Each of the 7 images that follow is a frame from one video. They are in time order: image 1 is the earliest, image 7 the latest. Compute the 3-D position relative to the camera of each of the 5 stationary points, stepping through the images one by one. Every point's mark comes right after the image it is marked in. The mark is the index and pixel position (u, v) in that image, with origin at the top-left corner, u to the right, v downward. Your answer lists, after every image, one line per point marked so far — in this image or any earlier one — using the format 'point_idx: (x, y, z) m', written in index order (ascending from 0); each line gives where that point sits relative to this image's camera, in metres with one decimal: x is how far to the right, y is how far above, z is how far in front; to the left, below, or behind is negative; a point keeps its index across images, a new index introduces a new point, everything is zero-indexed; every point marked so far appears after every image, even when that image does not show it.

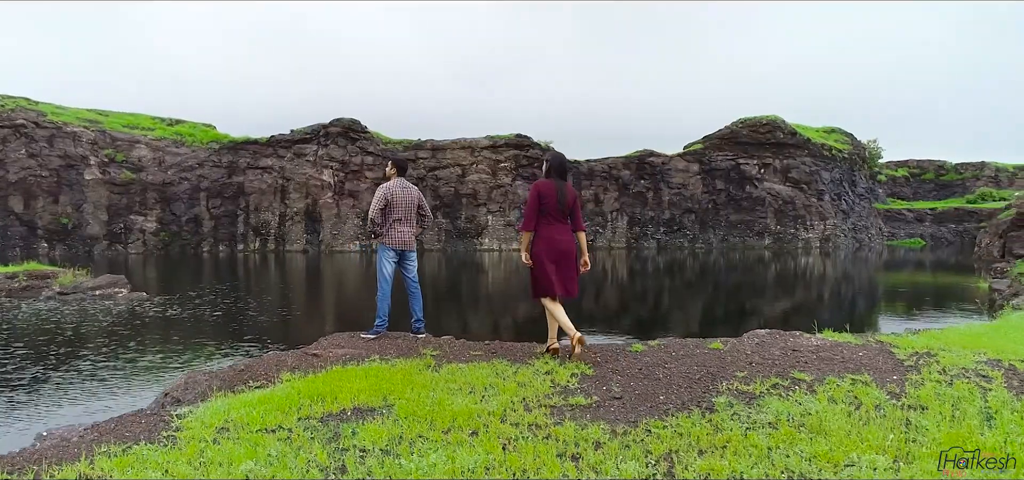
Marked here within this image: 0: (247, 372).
0: (-2.8, -1.4, +6.1) m
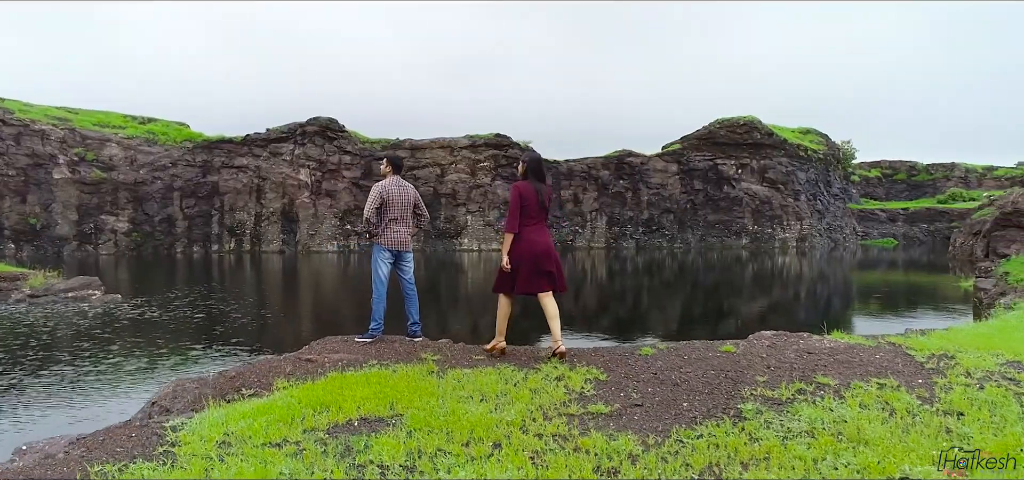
0: (-2.7, -1.4, +5.9) m
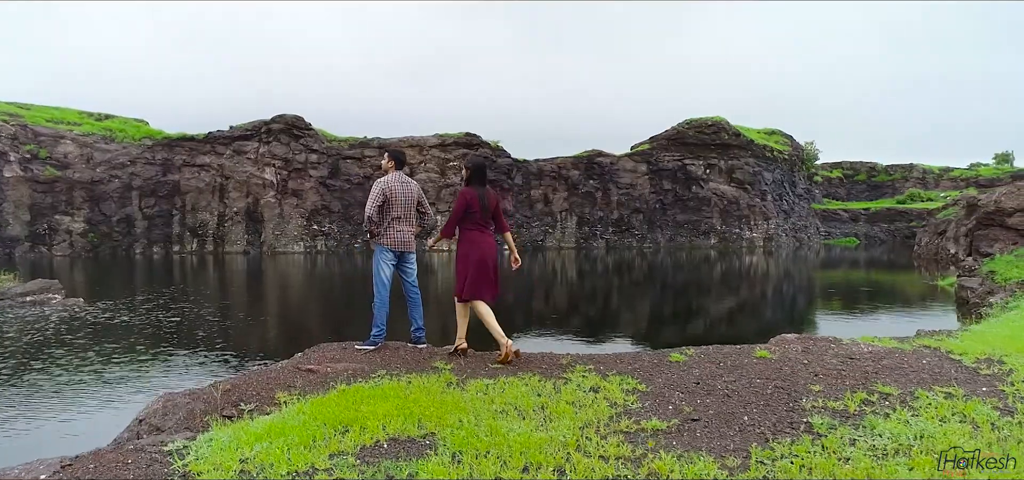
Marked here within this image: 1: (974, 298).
0: (-2.5, -1.4, +5.4) m
1: (+9.8, -1.2, +12.5) m
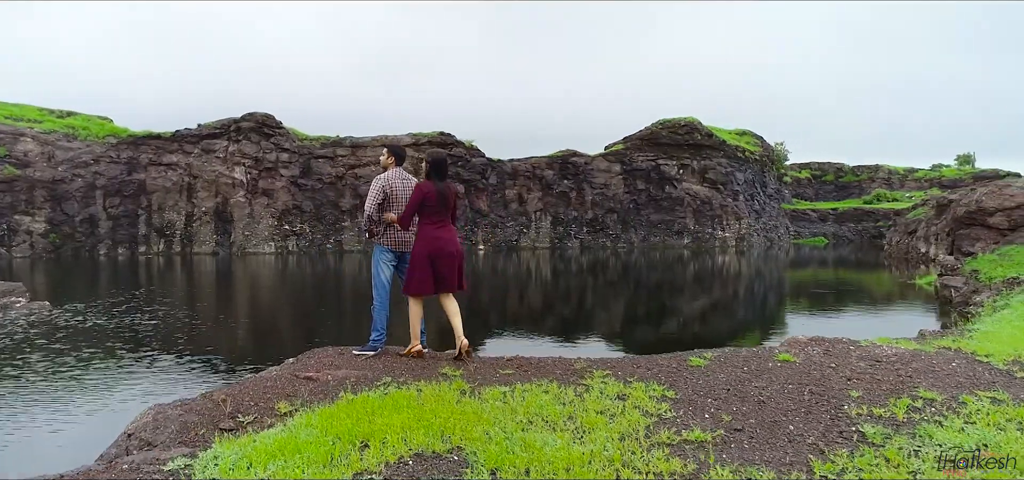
0: (-2.4, -1.4, +5.1) m
1: (+9.7, -1.2, +12.7) m
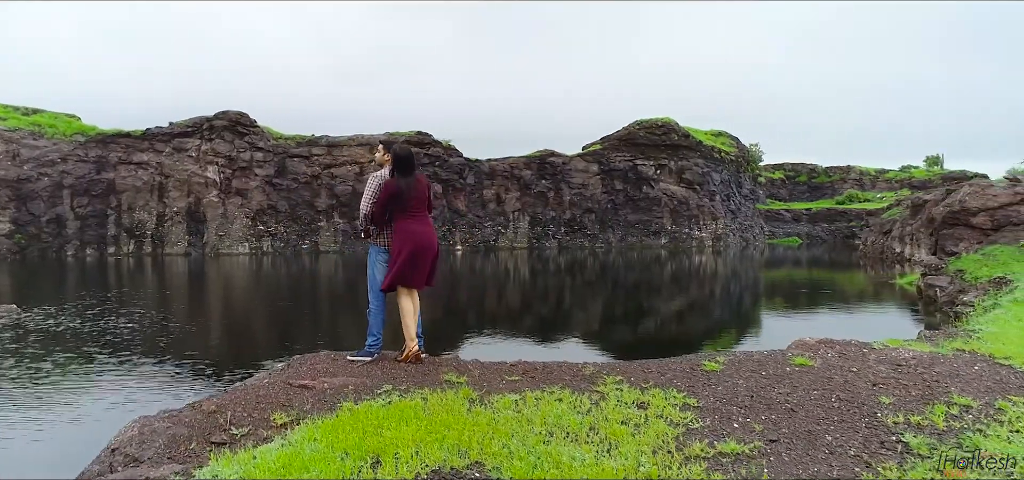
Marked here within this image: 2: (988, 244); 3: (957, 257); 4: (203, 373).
0: (-2.4, -1.4, +4.8) m
1: (+9.4, -1.2, +12.8) m
2: (+11.6, -0.1, +14.3) m
3: (+10.8, -0.4, +14.3) m
4: (-4.4, -1.9, +8.3) m
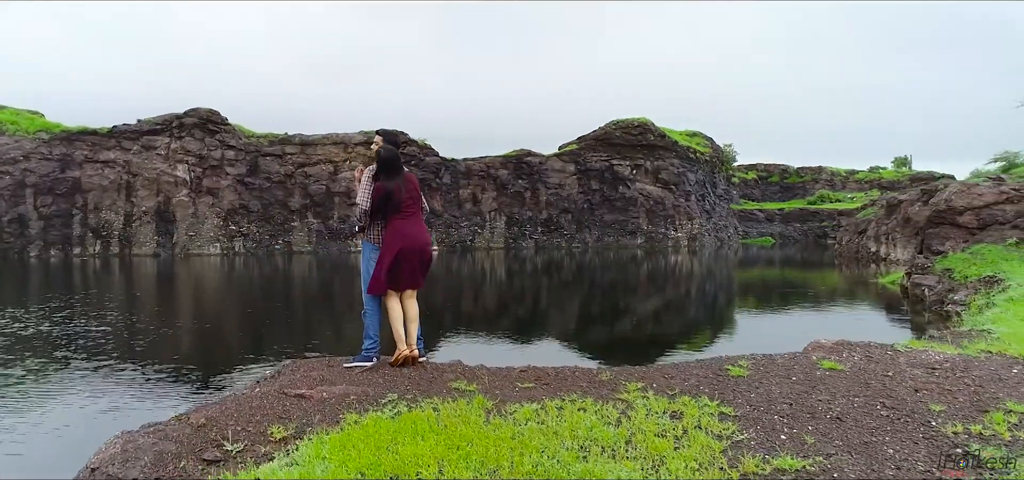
0: (-2.2, -1.4, +4.4) m
1: (+9.2, -1.2, +12.9) m
2: (+11.4, -0.1, +14.5) m
3: (+10.5, -0.4, +14.4) m
4: (-4.5, -1.9, +7.8) m
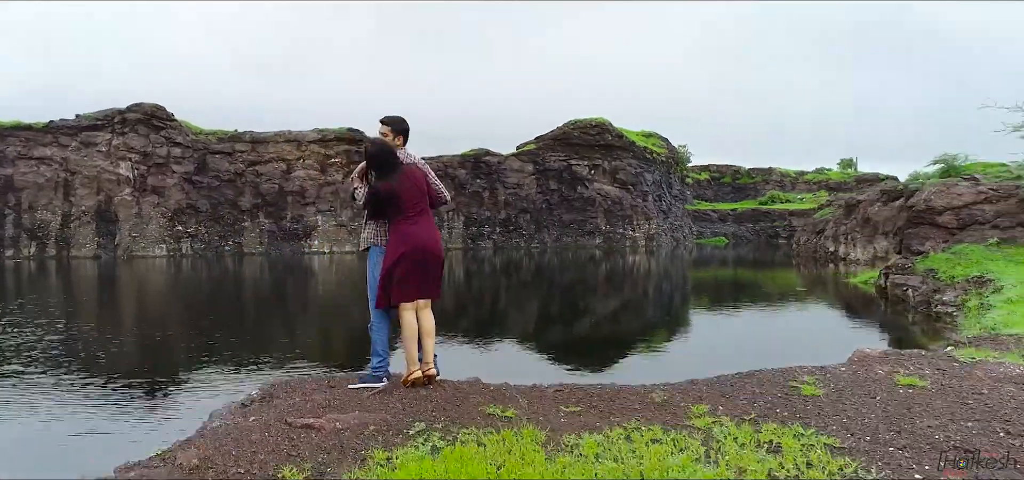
0: (-1.9, -1.5, +3.7) m
1: (+9.0, -1.2, +13.0) m
2: (+11.0, -0.1, +14.7) m
3: (+10.2, -0.4, +14.5) m
4: (-4.3, -1.9, +7.0) m
